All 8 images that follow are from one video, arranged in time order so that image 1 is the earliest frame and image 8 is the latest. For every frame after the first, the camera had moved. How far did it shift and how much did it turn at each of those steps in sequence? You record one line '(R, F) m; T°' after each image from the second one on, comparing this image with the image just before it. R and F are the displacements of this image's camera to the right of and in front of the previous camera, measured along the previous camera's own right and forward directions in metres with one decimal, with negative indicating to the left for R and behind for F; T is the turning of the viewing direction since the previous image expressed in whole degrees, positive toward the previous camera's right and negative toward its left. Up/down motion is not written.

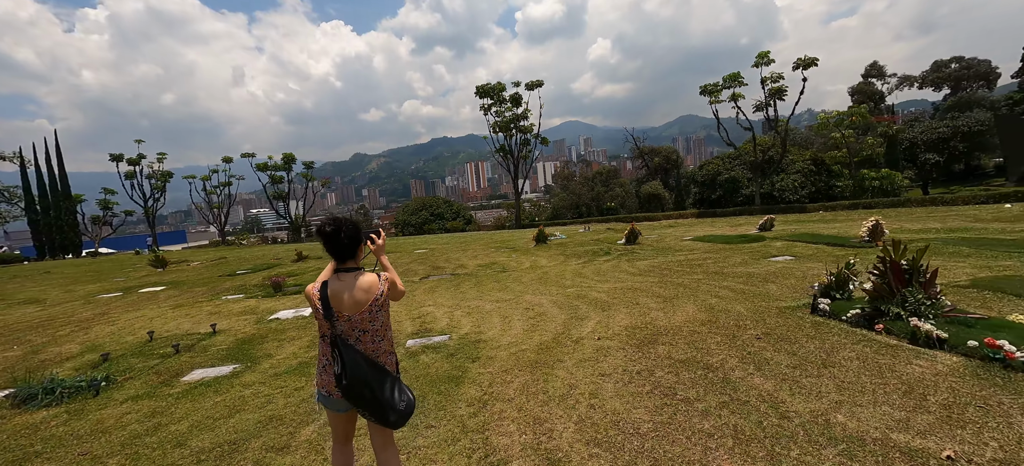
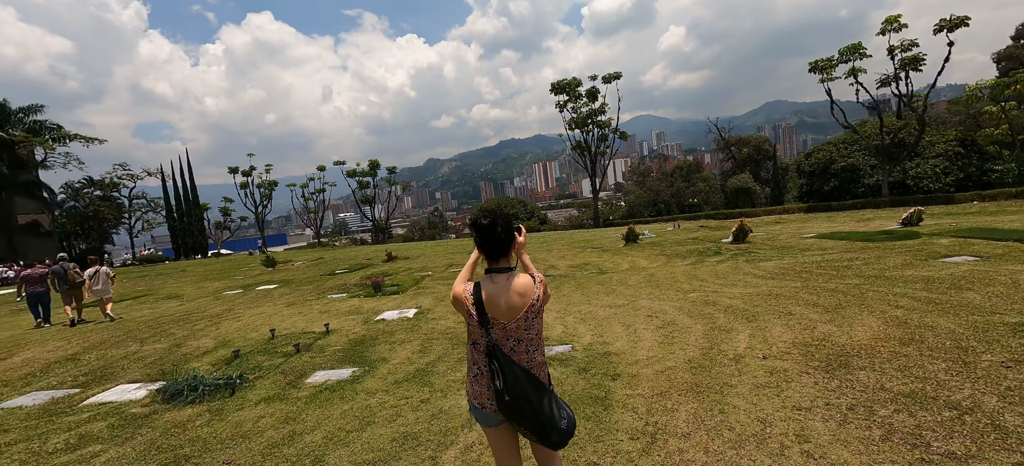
(-0.6, +0.4) m; -10°
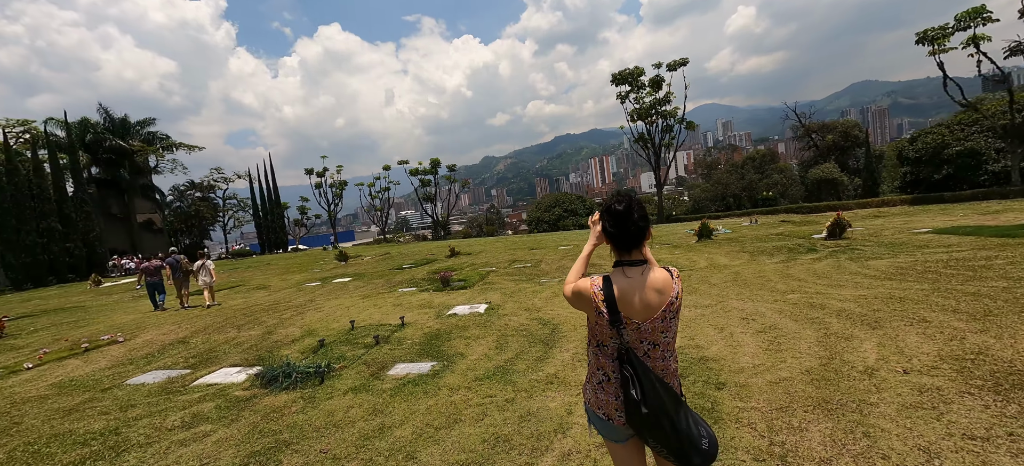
(-0.2, +0.2) m; -8°
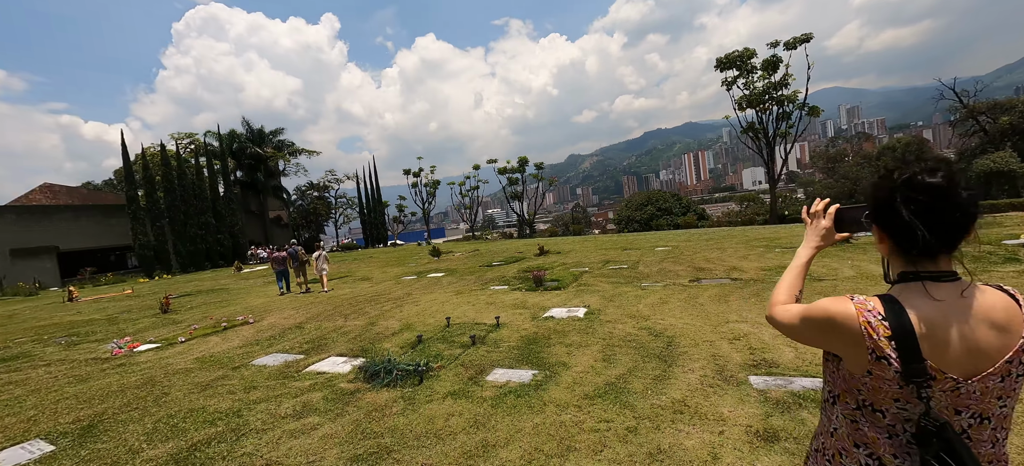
(-0.2, +0.4) m; -12°
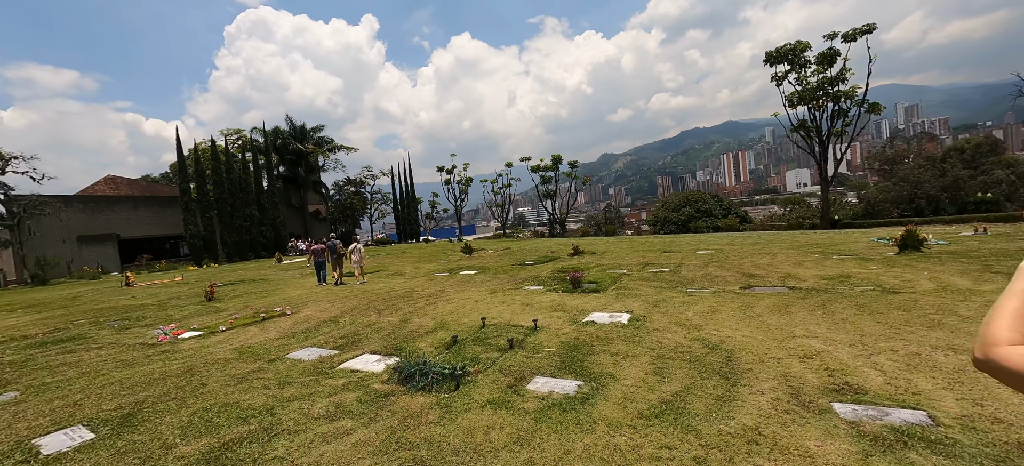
(-0.1, +0.3) m; -4°
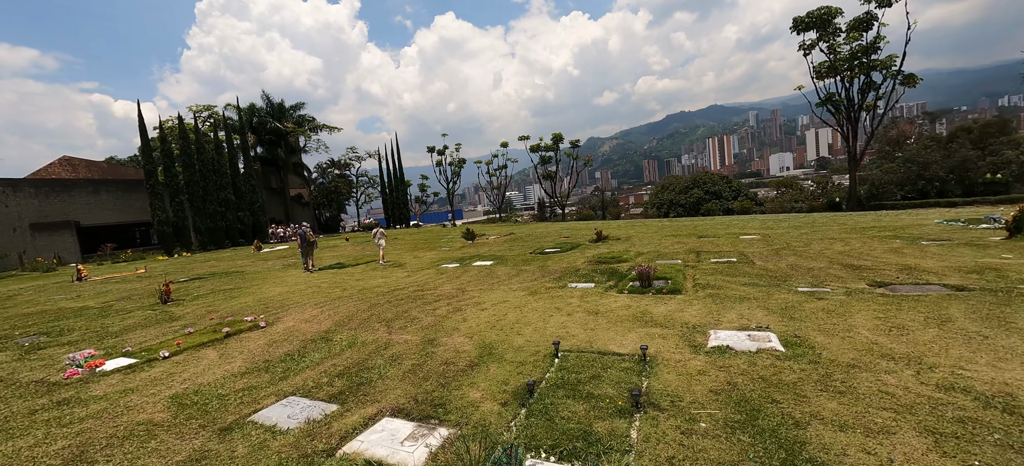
(-0.9, +2.0) m; +2°
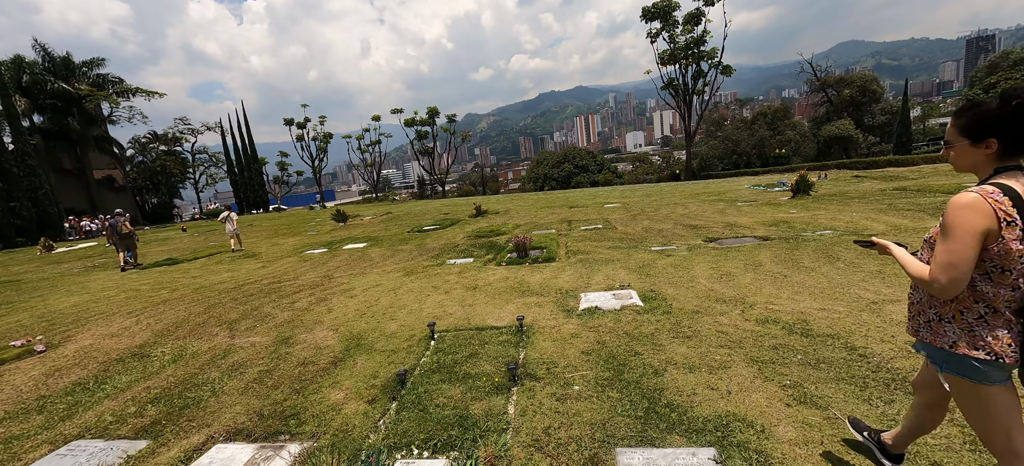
(+0.1, +0.2) m; +16°
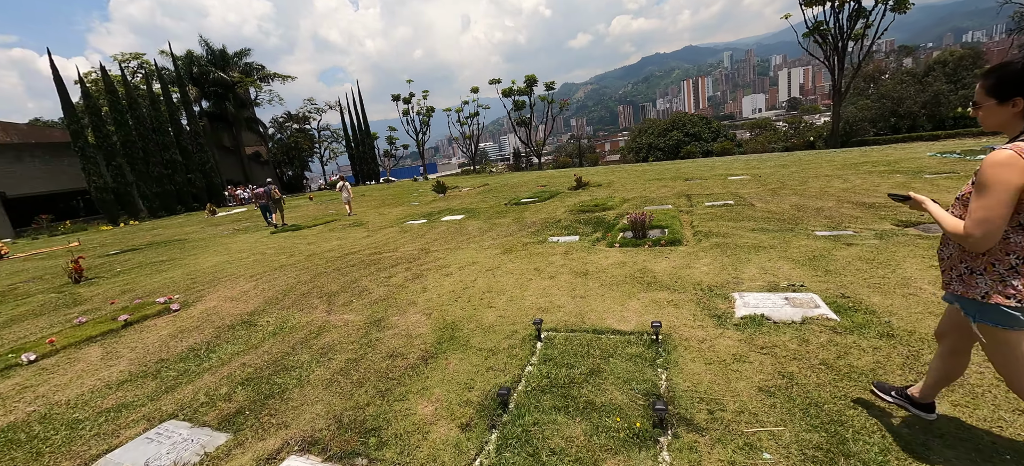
(-0.3, +0.8) m; -13°
